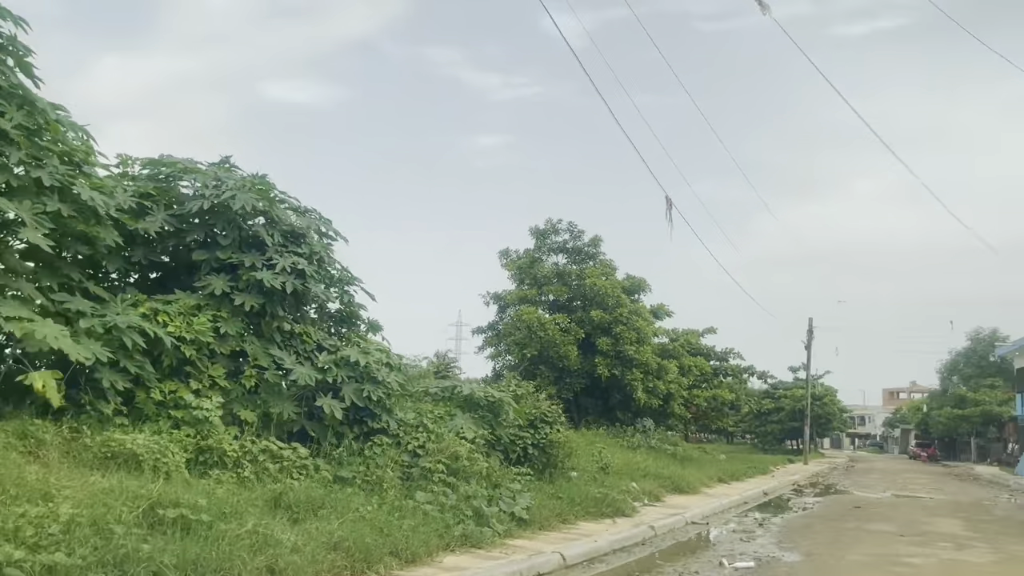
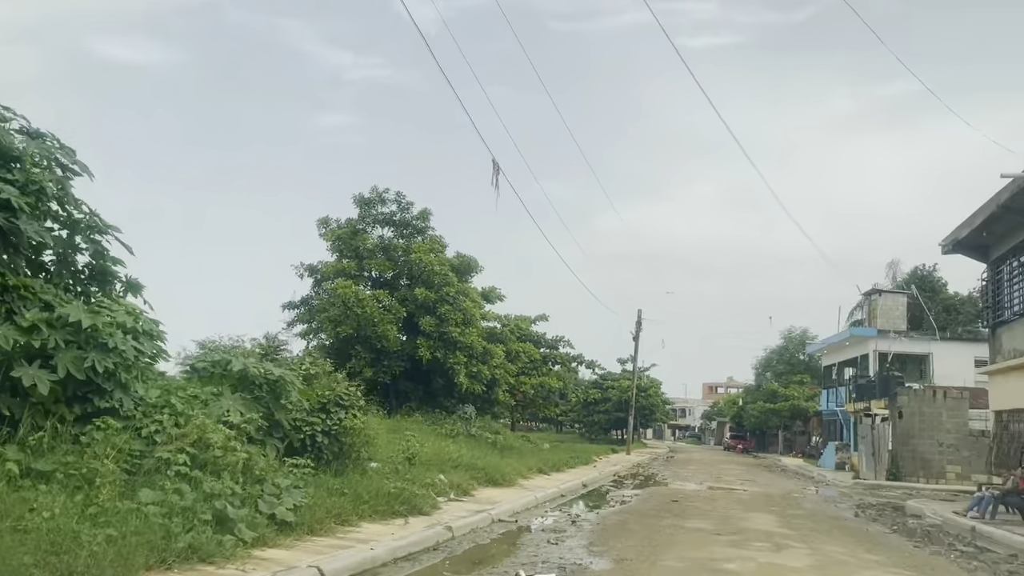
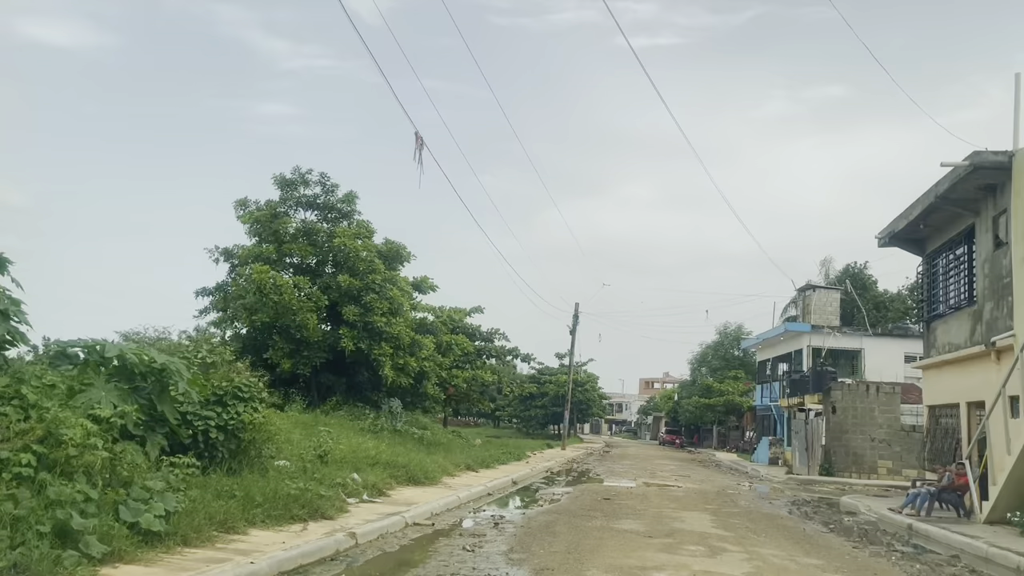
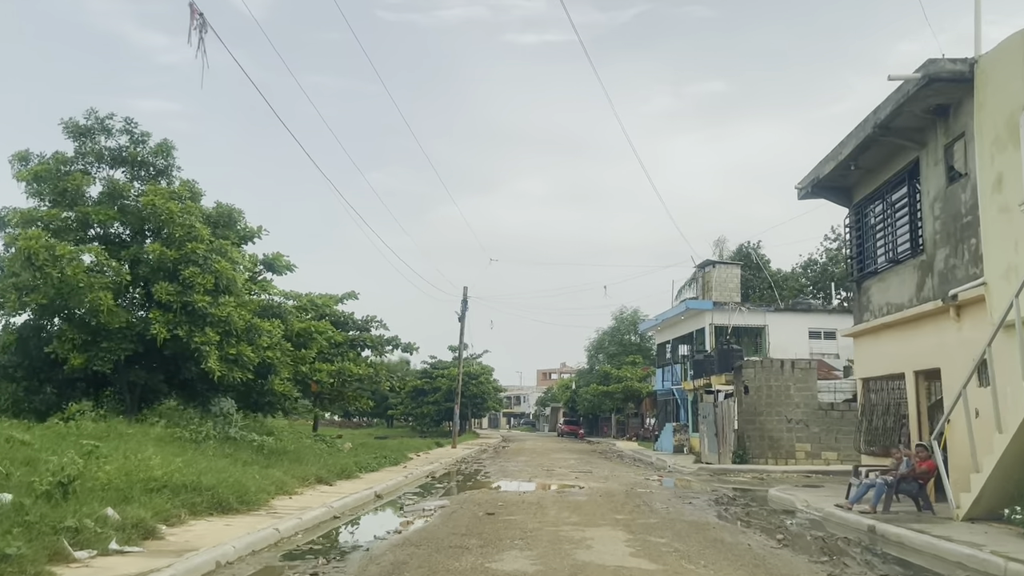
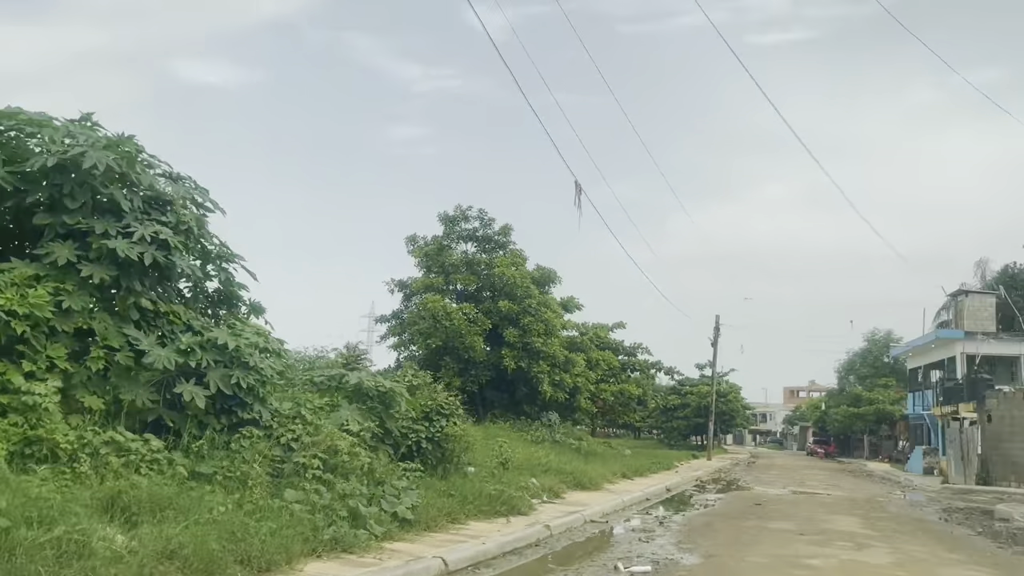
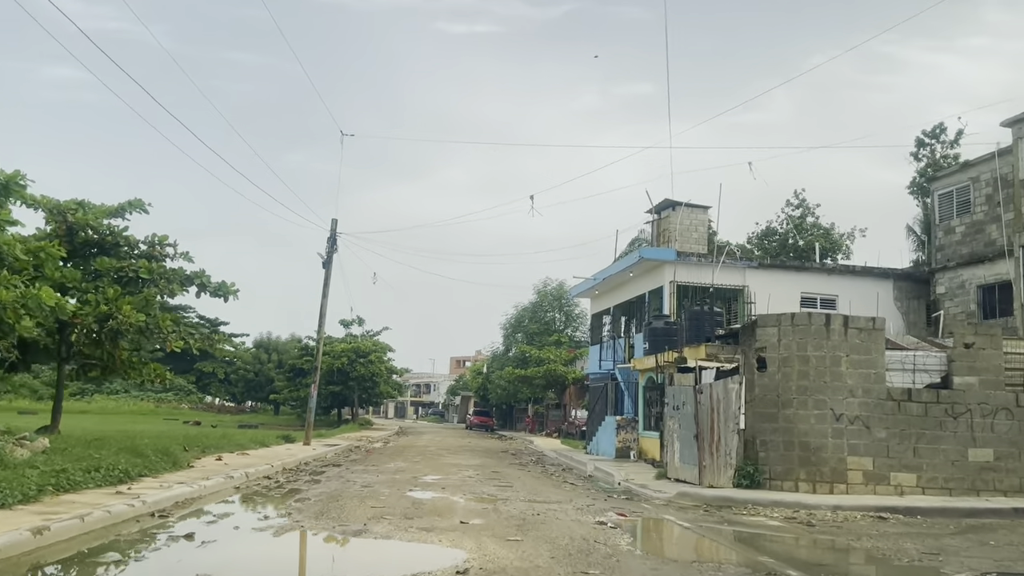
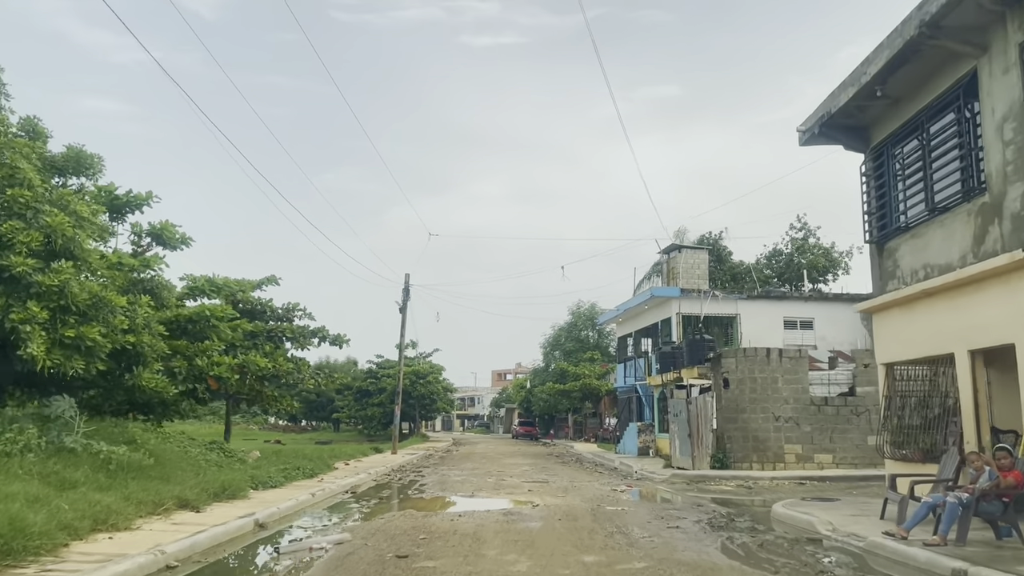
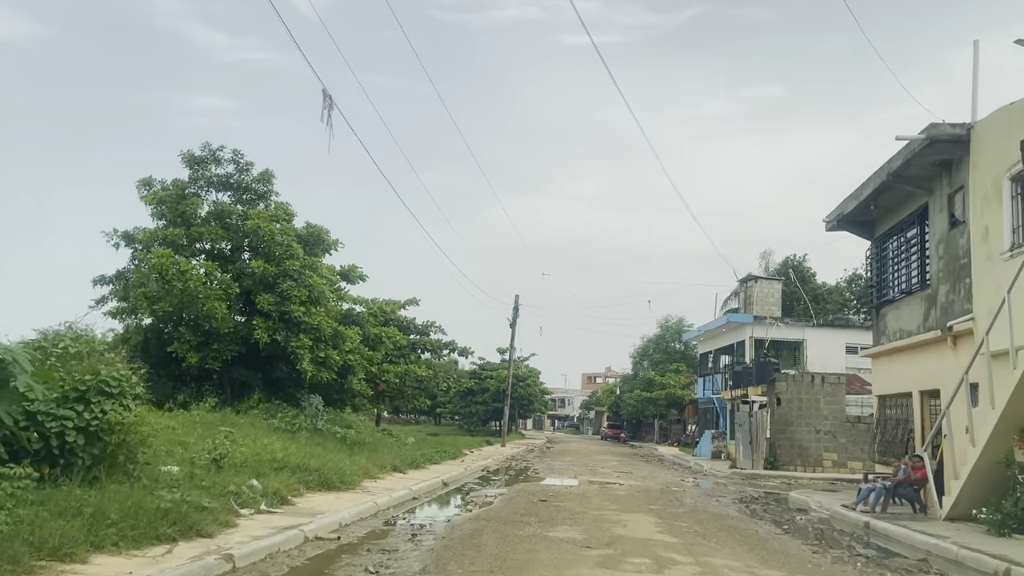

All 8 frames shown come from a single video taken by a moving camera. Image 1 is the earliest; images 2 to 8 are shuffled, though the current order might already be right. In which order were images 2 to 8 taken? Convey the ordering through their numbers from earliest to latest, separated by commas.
5, 2, 3, 8, 4, 7, 6
